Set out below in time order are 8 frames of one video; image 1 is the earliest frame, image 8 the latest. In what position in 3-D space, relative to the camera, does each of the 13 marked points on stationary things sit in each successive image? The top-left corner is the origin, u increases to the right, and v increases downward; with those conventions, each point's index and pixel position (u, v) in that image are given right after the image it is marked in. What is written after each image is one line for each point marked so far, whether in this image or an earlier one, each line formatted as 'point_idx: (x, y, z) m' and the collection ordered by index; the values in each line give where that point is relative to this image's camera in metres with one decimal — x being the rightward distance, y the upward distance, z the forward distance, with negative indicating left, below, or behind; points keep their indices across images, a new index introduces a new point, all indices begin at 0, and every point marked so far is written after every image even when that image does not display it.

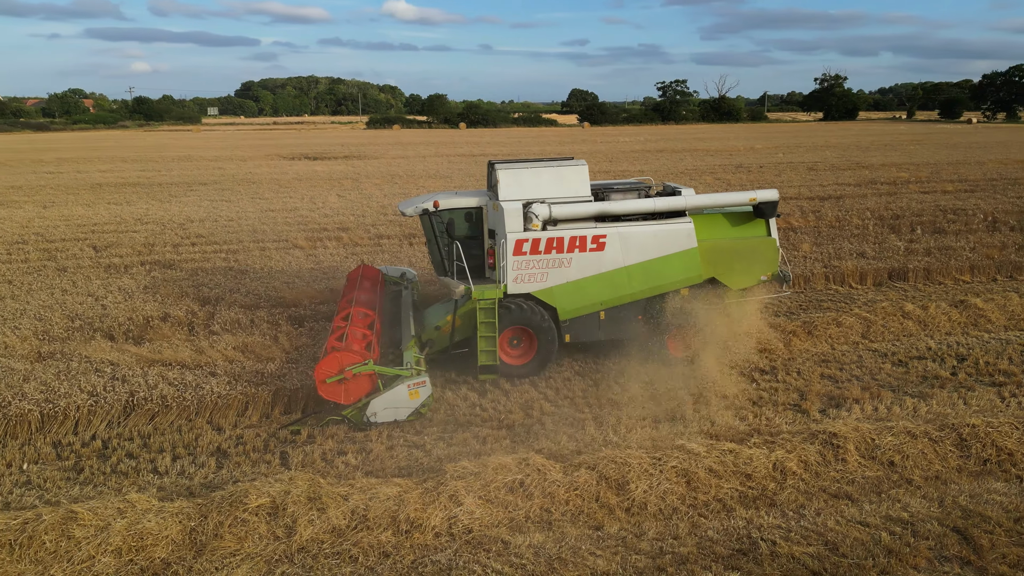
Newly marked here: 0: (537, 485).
0: (+0.2, -1.1, +4.3) m
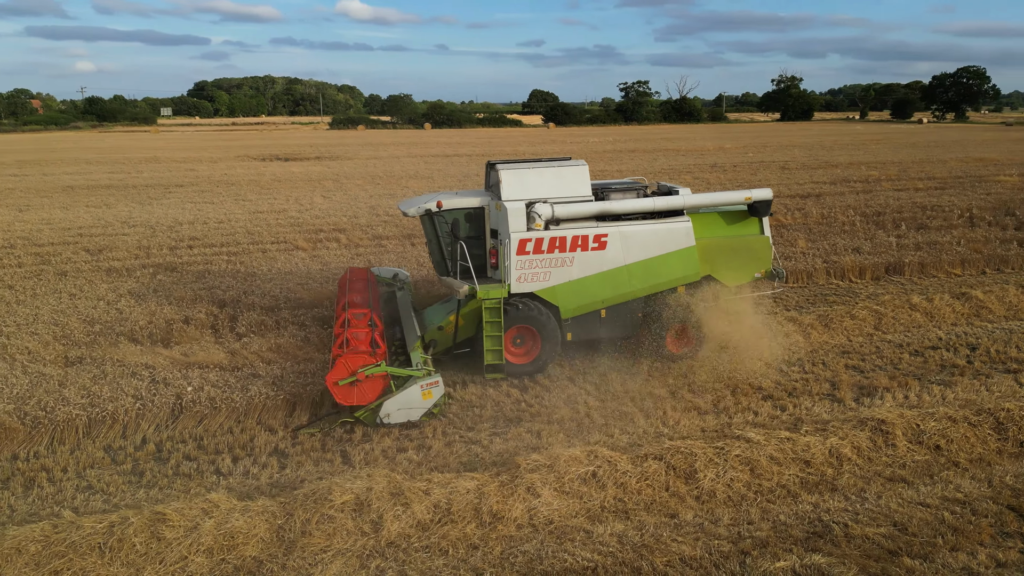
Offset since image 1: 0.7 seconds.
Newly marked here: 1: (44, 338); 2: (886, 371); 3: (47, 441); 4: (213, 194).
0: (+0.6, -1.1, +4.4) m
1: (-4.3, -0.5, +6.9) m
2: (+3.3, -0.7, +6.5) m
3: (-3.2, -1.0, +5.1) m
4: (-7.9, +2.5, +19.6) m
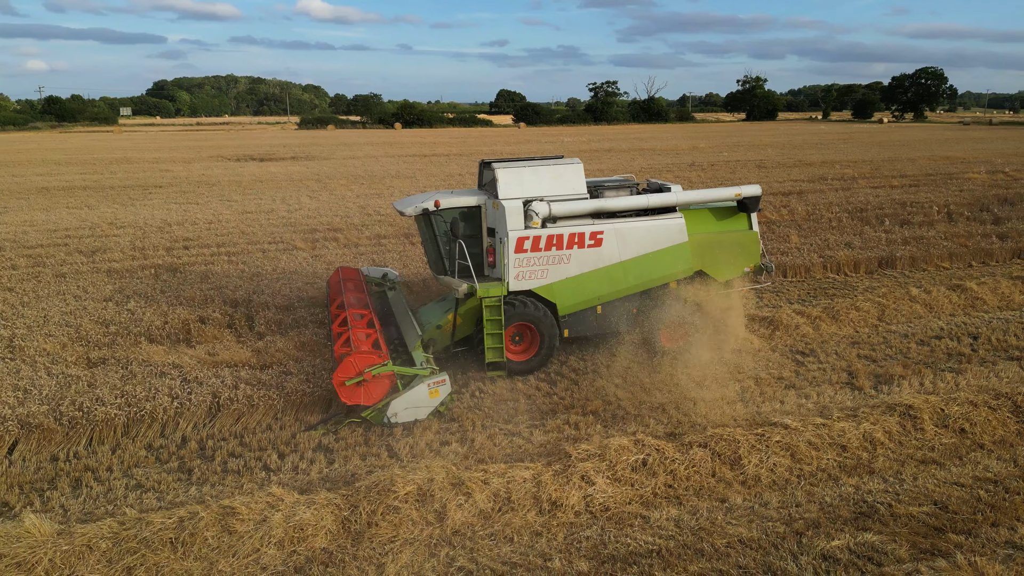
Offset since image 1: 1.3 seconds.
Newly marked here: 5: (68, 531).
0: (+0.9, -1.1, +4.5) m
1: (-4.1, -0.5, +6.8) m
2: (+3.5, -0.6, +6.7) m
3: (-2.9, -1.0, +5.0) m
4: (-8.3, +2.5, +19.4) m
5: (-2.2, -1.2, +3.8) m
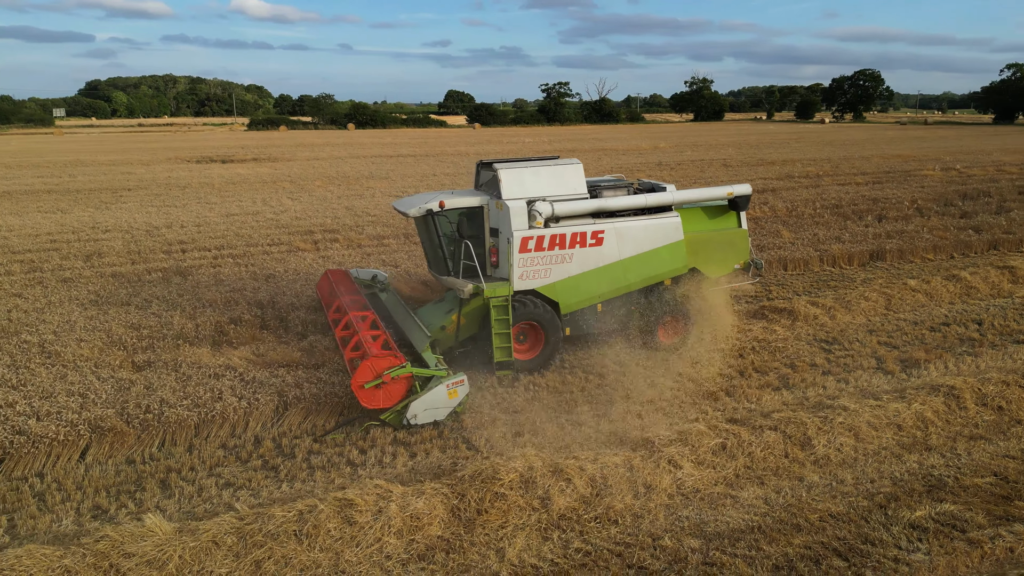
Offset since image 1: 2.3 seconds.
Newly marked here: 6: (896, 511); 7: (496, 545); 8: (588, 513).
0: (+1.4, -1.0, +4.7) m
1: (-3.8, -0.5, +6.7) m
2: (+3.9, -0.5, +7.1) m
3: (-2.4, -1.0, +5.0) m
4: (-8.8, +2.3, +18.9) m
5: (-1.7, -1.2, +3.8) m
6: (+2.2, -1.3, +4.2) m
7: (-0.1, -1.3, +3.9) m
8: (+0.4, -1.3, +4.1) m
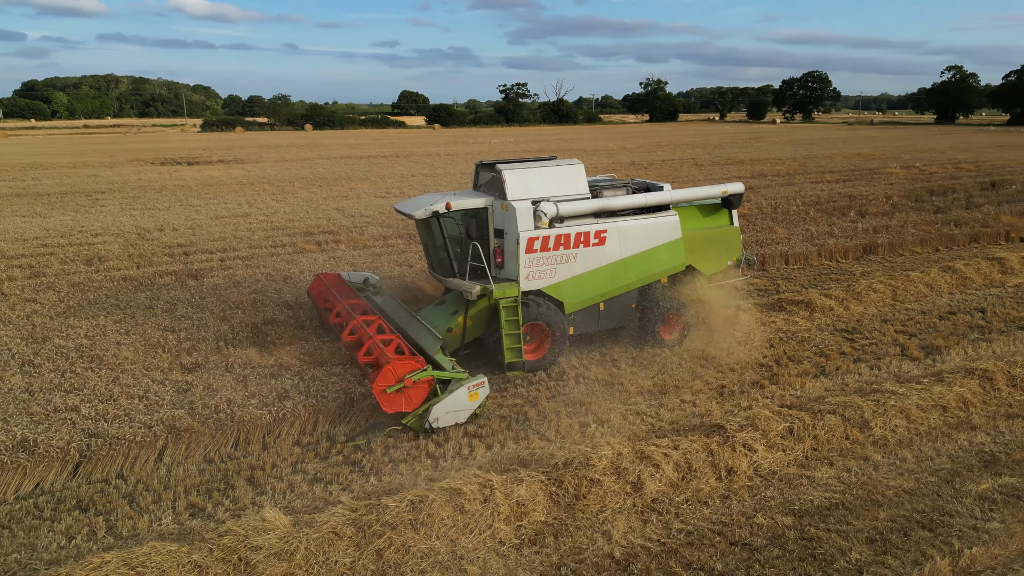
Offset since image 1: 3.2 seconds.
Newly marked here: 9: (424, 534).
0: (+1.9, -1.0, +5.0) m
1: (-3.4, -0.5, +6.7) m
2: (+4.2, -0.5, +7.5) m
3: (-1.9, -1.0, +5.0) m
4: (-9.1, +2.2, +18.6) m
5: (-1.1, -1.2, +3.9) m
6: (+2.7, -1.2, +4.5) m
7: (+0.5, -1.3, +4.0) m
8: (+1.0, -1.2, +4.3) m
9: (-0.5, -1.3, +3.8) m
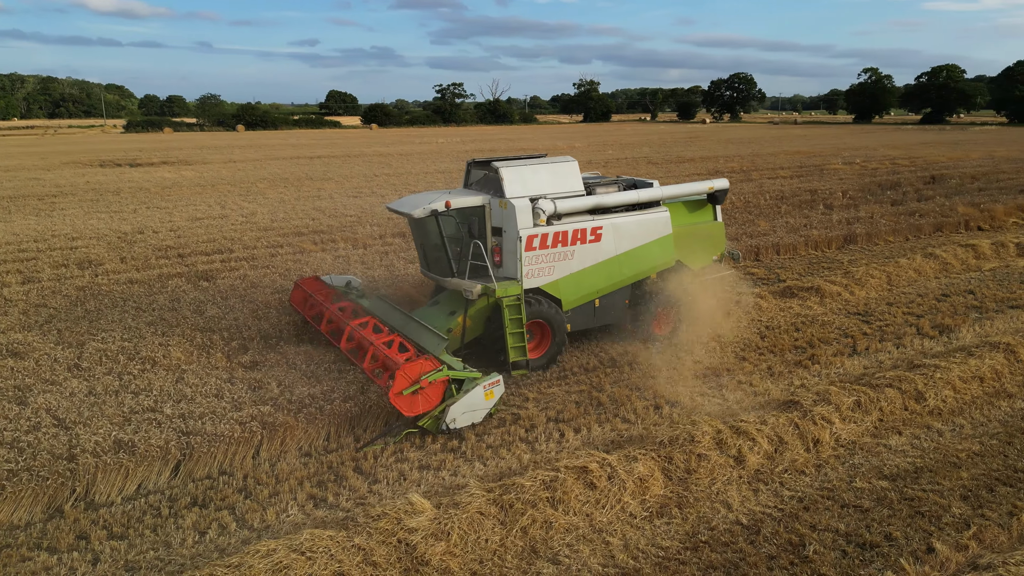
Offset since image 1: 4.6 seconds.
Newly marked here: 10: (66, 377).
0: (+2.6, -0.8, +5.3) m
1: (-2.9, -0.5, +6.5) m
2: (+4.6, -0.3, +8.0) m
3: (-1.3, -1.0, +5.0) m
4: (-9.8, +2.1, +17.9) m
5: (-0.4, -1.2, +4.0) m
6: (+3.3, -1.0, +4.9) m
7: (+1.2, -1.2, +4.3) m
8: (+1.6, -1.1, +4.6) m
9: (+0.3, -1.2, +4.0) m
10: (-3.5, -0.7, +5.8) m
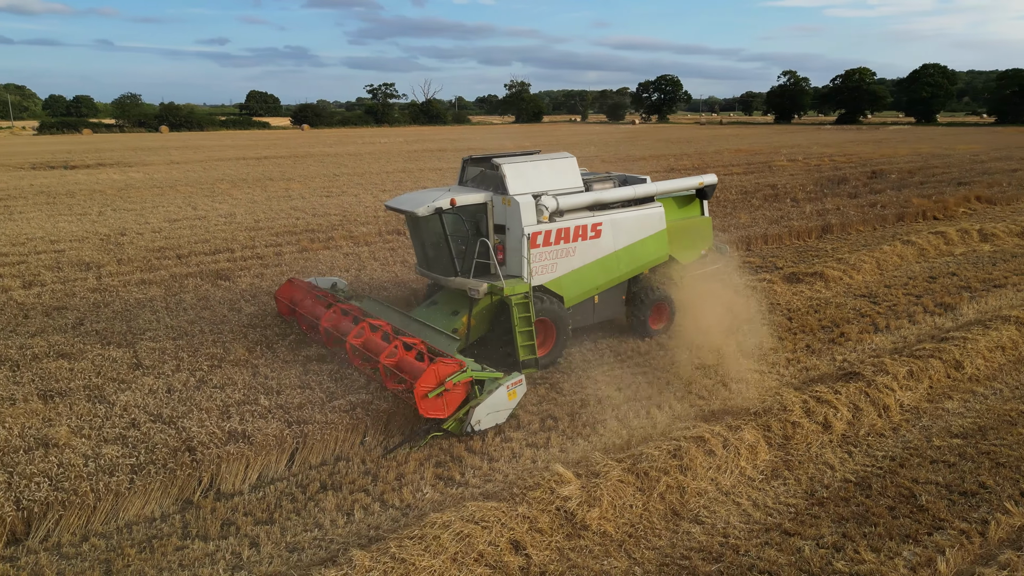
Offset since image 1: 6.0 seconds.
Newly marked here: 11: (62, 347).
0: (+3.2, -0.7, +5.8) m
1: (-2.4, -0.5, +6.5) m
2: (+4.9, -0.1, +8.7) m
3: (-0.6, -0.9, +5.2) m
4: (-10.3, +1.9, +17.1) m
5: (+0.4, -1.1, +4.2) m
6: (+4.0, -0.9, +5.4) m
7: (+1.9, -1.1, +4.6) m
8: (+2.3, -1.0, +5.0) m
9: (+1.0, -1.1, +4.2) m
10: (-2.9, -0.7, +5.8) m
11: (-3.9, -0.5, +6.5) m
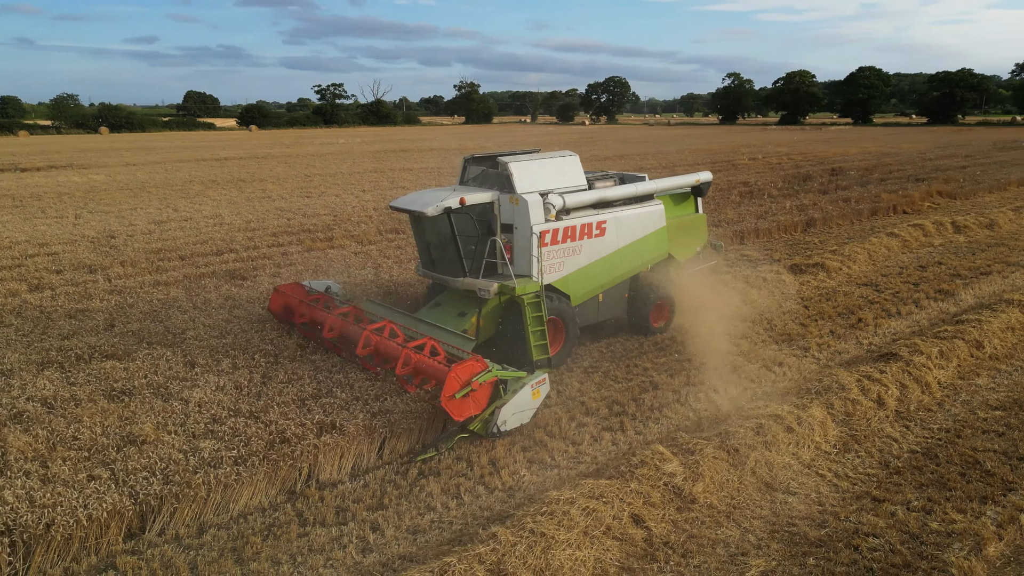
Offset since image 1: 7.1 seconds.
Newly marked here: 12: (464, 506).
0: (+3.6, -0.5, +6.2) m
1: (-2.0, -0.5, +6.5) m
2: (+5.2, +0.1, +9.2) m
3: (-0.1, -0.9, +5.3) m
4: (-10.7, +1.8, +16.6) m
5: (+1.0, -1.0, +4.4) m
6: (+4.5, -0.7, +5.9) m
7: (+2.5, -1.0, +4.9) m
8: (+2.9, -0.8, +5.3) m
9: (+1.6, -1.0, +4.5) m
10: (-2.5, -0.7, +5.7) m
11: (-3.5, -0.5, +6.4) m
12: (-0.3, -1.2, +4.1) m
